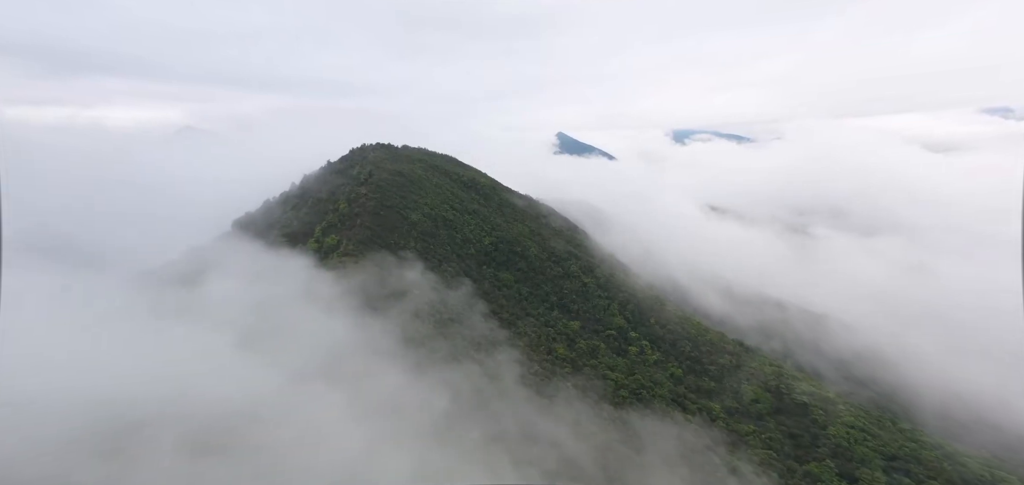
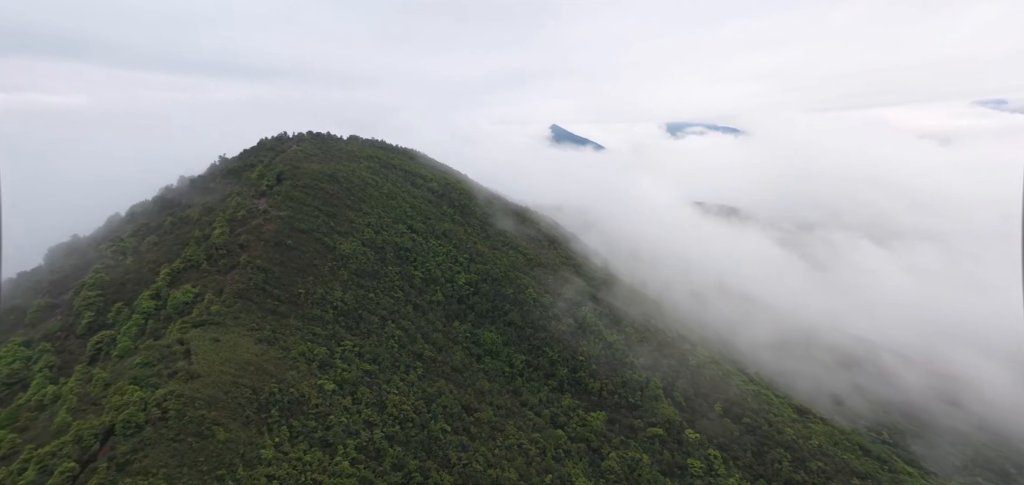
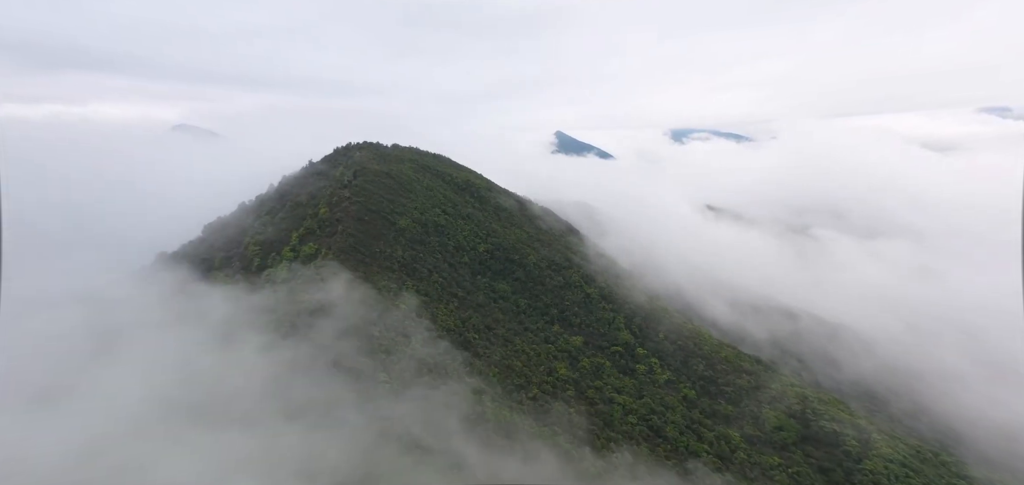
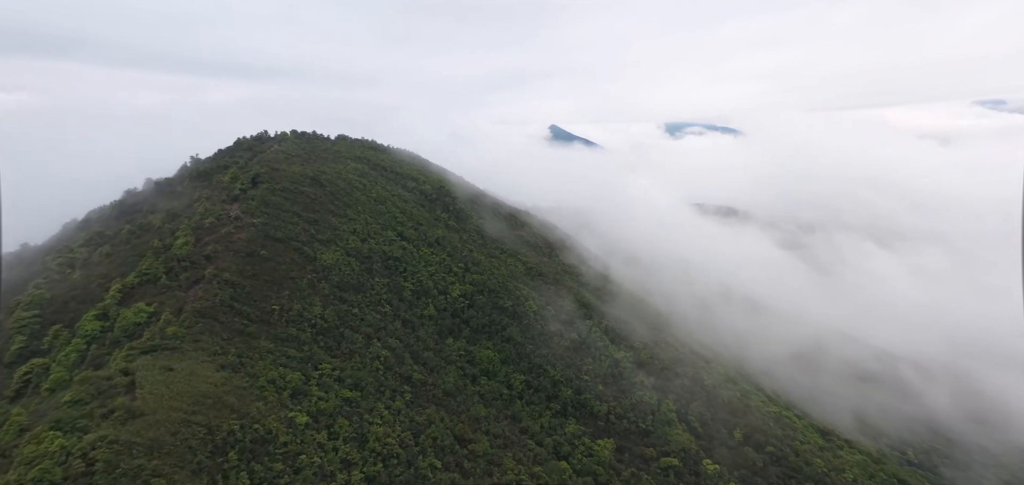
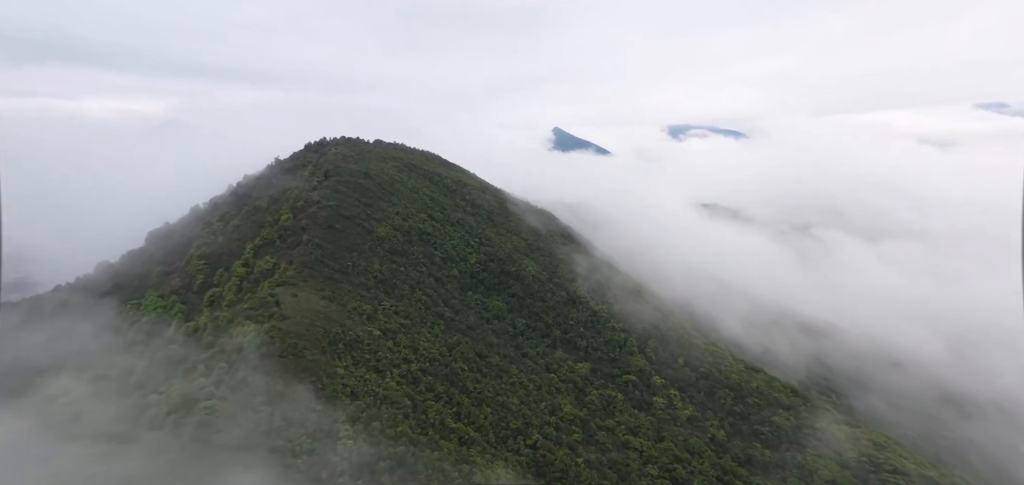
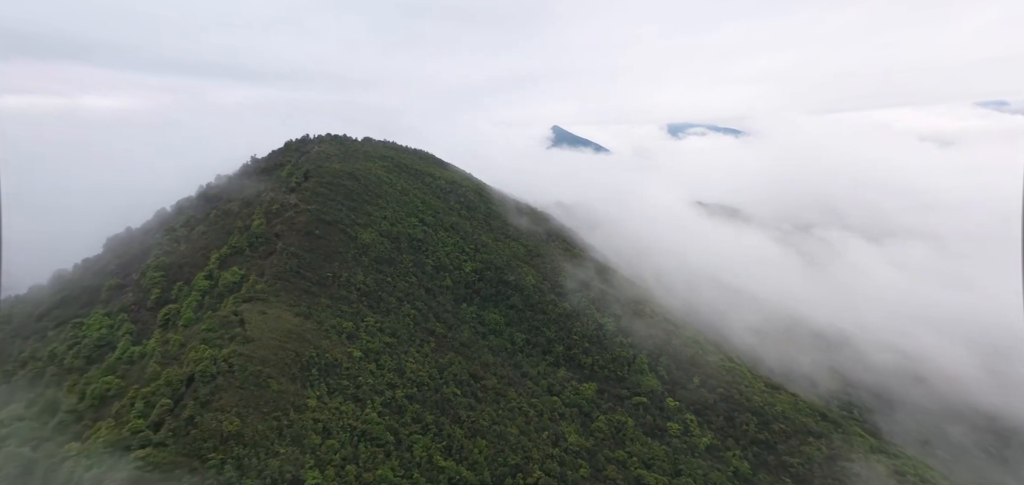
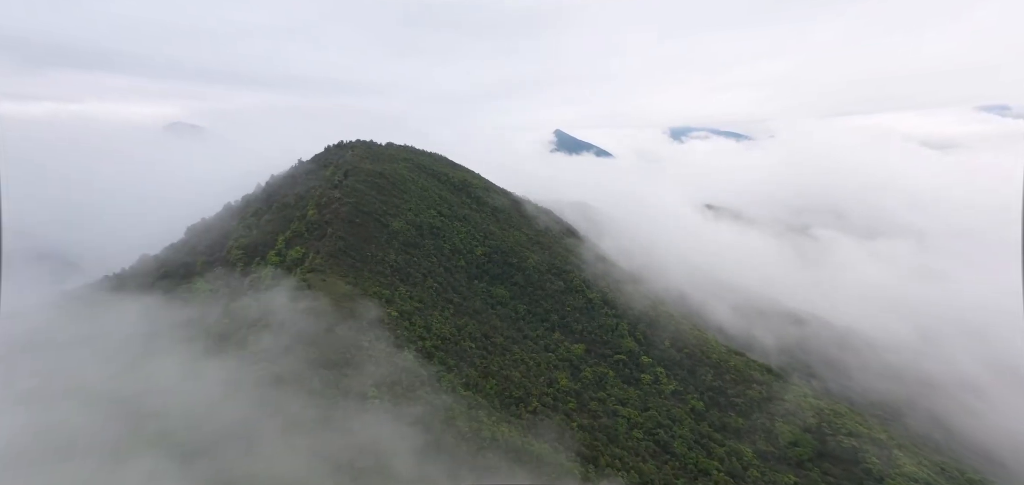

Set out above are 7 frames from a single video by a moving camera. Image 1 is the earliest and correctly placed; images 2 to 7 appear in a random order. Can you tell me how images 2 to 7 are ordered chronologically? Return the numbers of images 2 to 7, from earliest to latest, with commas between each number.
3, 7, 5, 6, 2, 4
